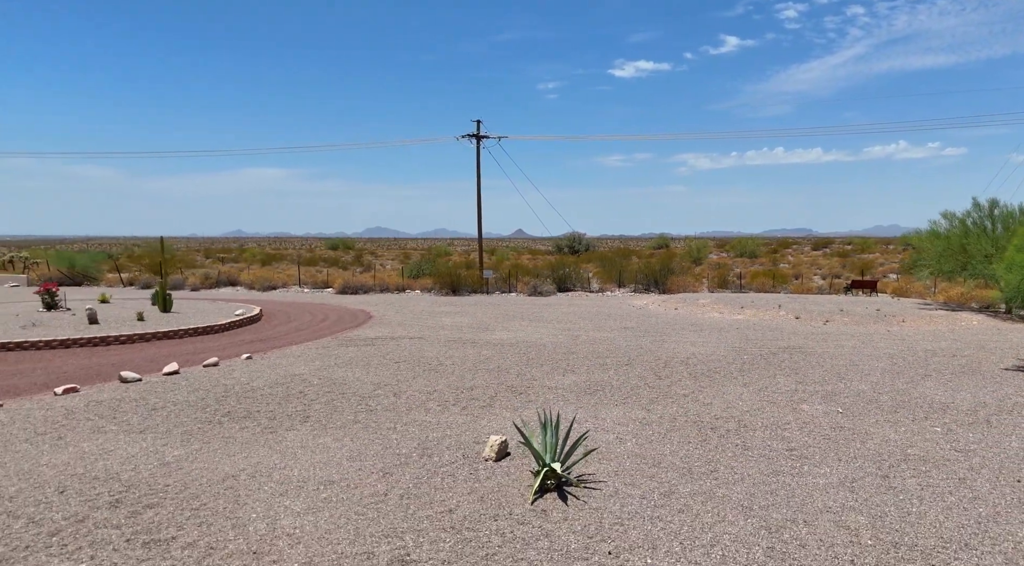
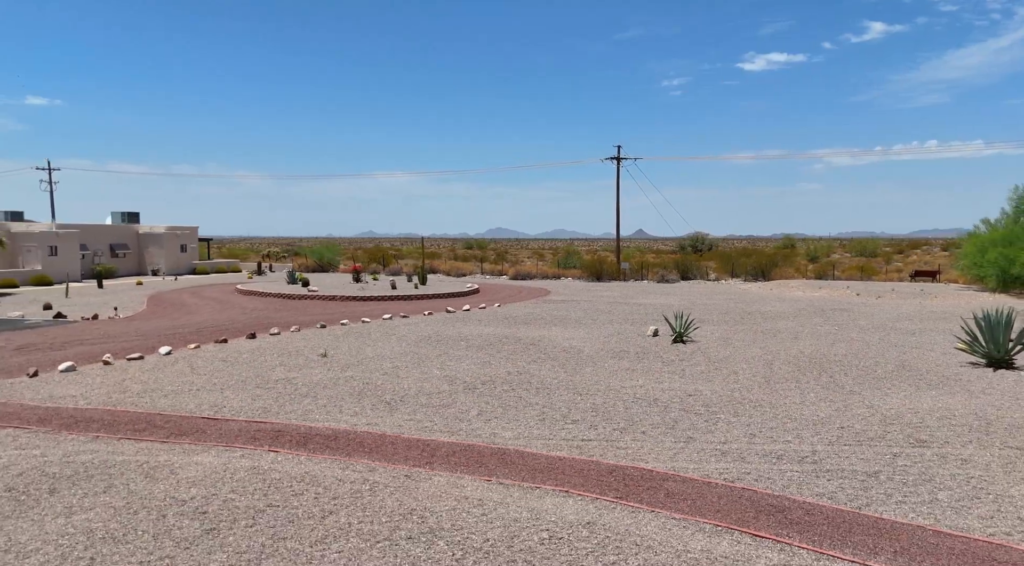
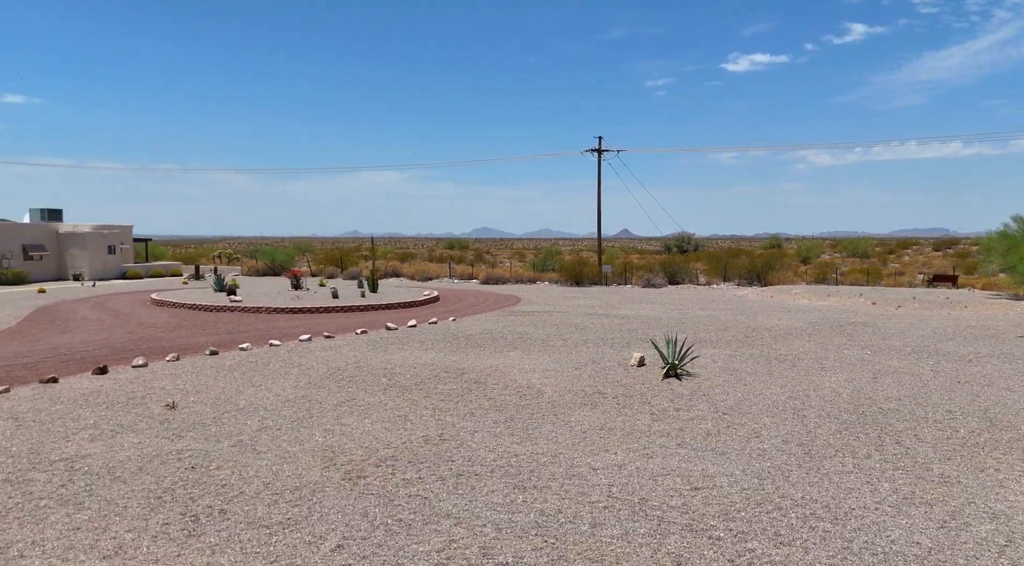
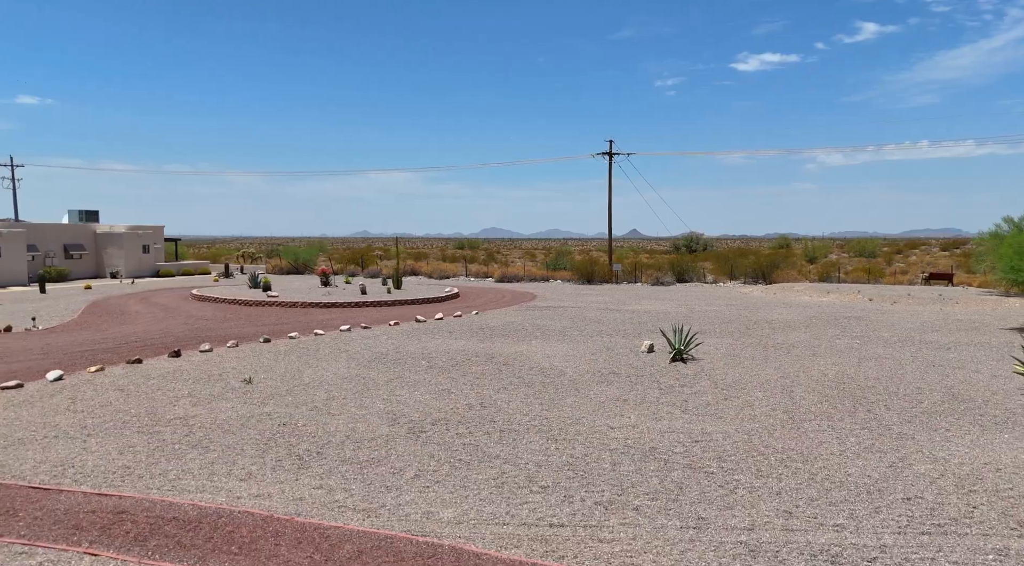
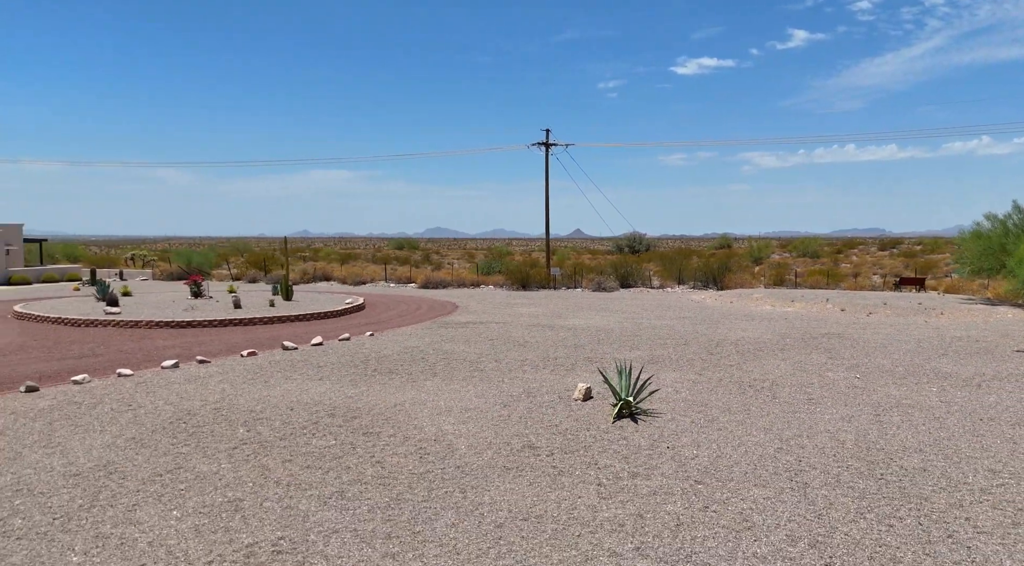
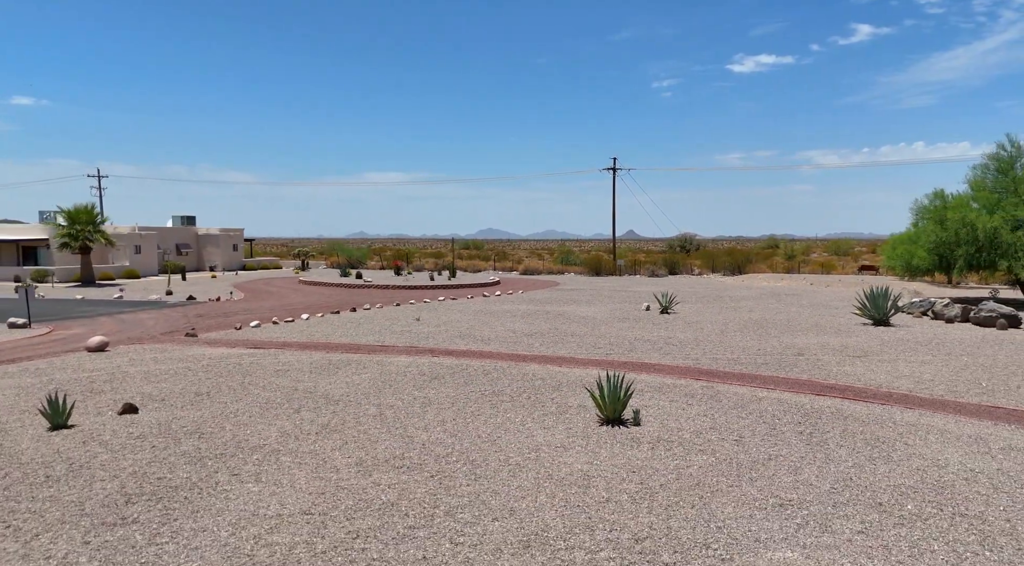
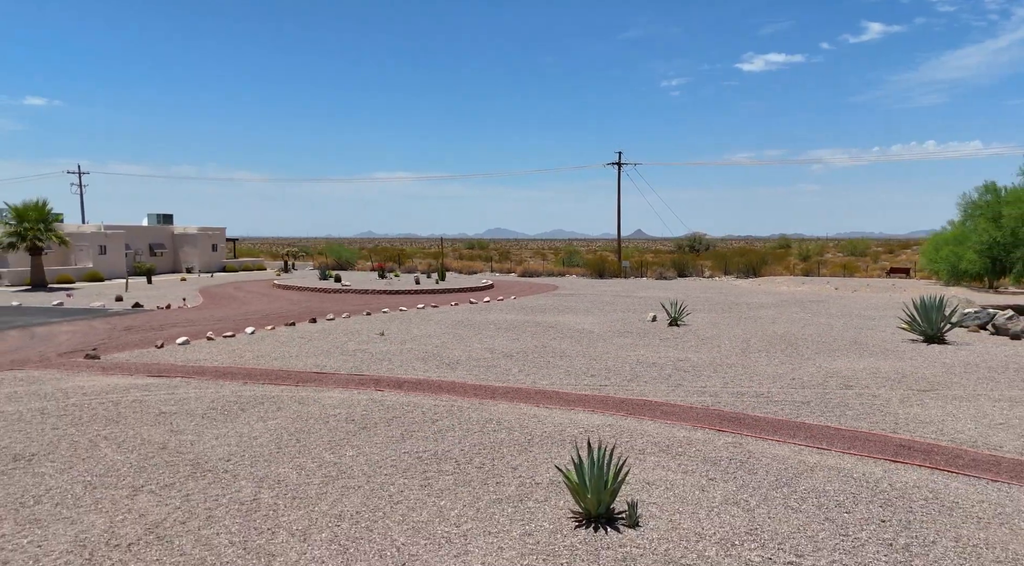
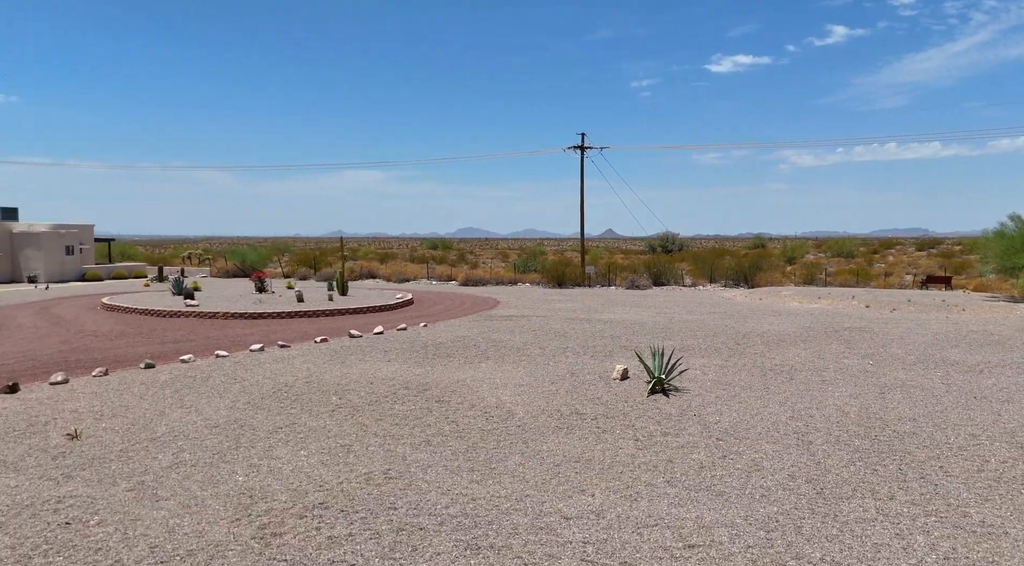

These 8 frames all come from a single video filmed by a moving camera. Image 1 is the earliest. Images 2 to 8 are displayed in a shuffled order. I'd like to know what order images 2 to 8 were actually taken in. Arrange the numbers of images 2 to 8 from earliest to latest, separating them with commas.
5, 8, 3, 4, 2, 7, 6
